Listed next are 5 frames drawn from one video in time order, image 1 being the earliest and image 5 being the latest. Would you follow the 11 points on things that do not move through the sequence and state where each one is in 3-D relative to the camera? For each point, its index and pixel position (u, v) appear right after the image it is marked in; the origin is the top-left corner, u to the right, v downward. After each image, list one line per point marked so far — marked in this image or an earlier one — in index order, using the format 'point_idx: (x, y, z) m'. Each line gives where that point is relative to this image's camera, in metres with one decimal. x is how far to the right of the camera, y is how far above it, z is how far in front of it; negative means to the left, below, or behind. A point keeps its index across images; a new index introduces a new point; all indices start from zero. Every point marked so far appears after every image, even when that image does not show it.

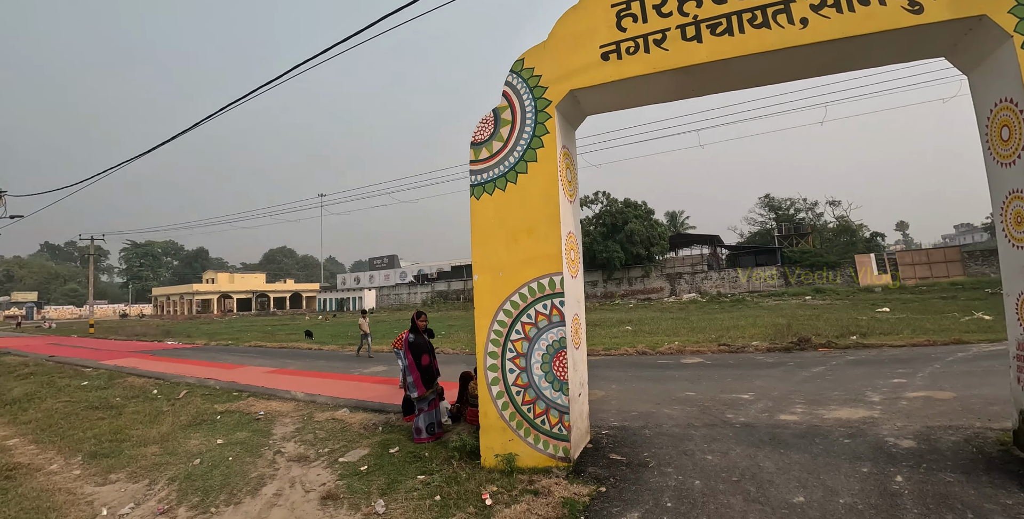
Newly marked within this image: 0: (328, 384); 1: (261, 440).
0: (-3.2, -2.3, +9.4) m
1: (-3.0, -2.2, +6.0) m
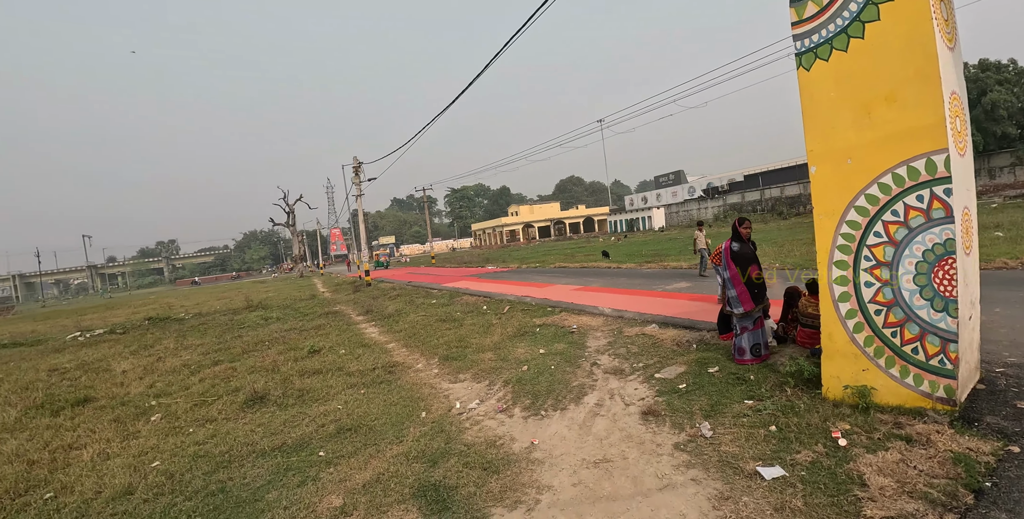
0: (+2.3, -0.8, +9.3) m
1: (+0.8, -1.2, +6.2) m
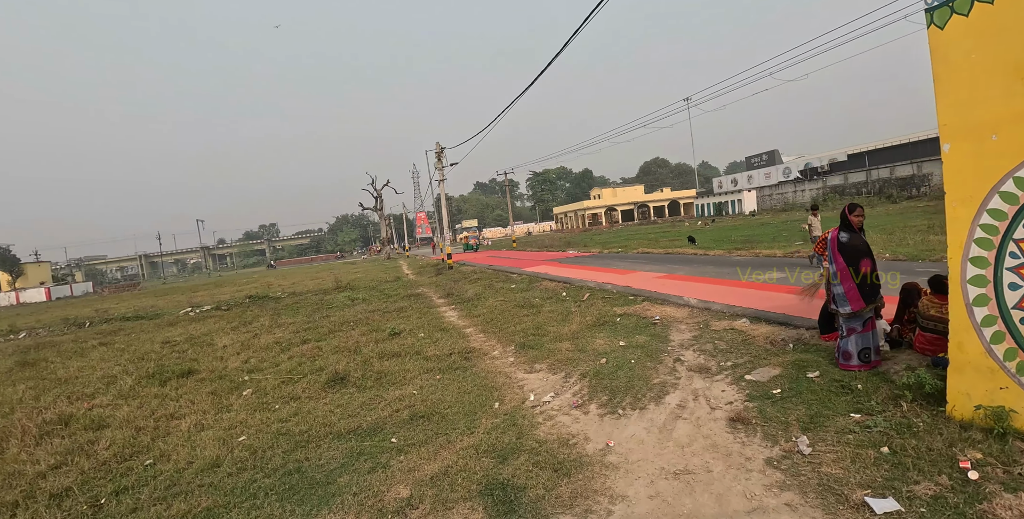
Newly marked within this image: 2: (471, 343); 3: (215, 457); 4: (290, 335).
0: (+3.6, -0.6, +8.6) m
1: (+1.7, -1.1, +5.8) m
2: (-0.6, -1.2, +6.8) m
3: (-2.4, -1.6, +3.9) m
4: (-4.3, -1.5, +9.2) m
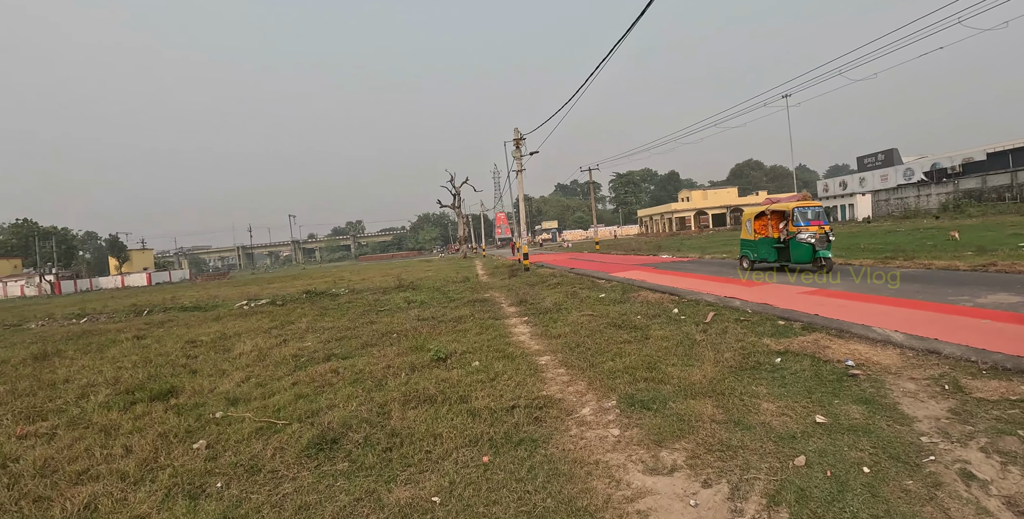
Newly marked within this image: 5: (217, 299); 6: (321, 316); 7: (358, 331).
0: (+4.7, -0.8, +5.5) m
1: (+2.4, -1.1, +3.1) m
2: (+0.2, -1.2, +4.4) m
3: (-2.0, -1.5, +1.9) m
4: (-3.0, -1.3, +7.3) m
5: (-10.9, -1.5, +17.8) m
6: (-4.3, -1.3, +10.7) m
7: (-2.6, -1.2, +8.2) m
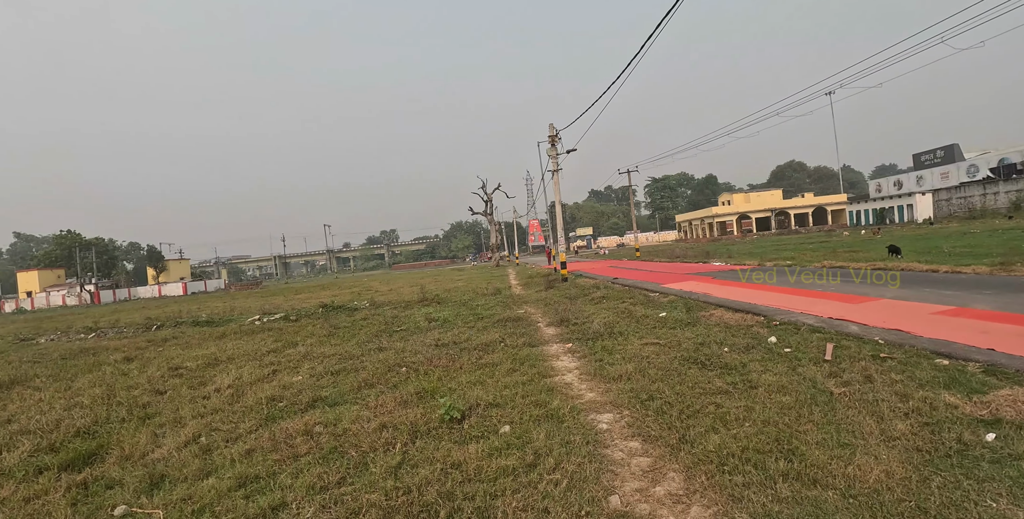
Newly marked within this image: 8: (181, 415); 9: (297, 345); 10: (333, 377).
0: (+5.1, -0.9, +3.5) m
1: (+2.6, -1.2, +1.2) m
2: (+0.5, -1.3, +2.7) m
3: (-1.9, -1.6, +0.3) m
4: (-2.5, -1.5, +5.8) m
5: (-9.7, -1.8, +16.8) m
6: (-3.6, -1.5, +9.3) m
7: (-2.1, -1.4, +6.7) m
8: (-3.4, -1.6, +4.9) m
9: (-3.7, -1.5, +8.5) m
10: (-2.2, -1.4, +6.0) m
